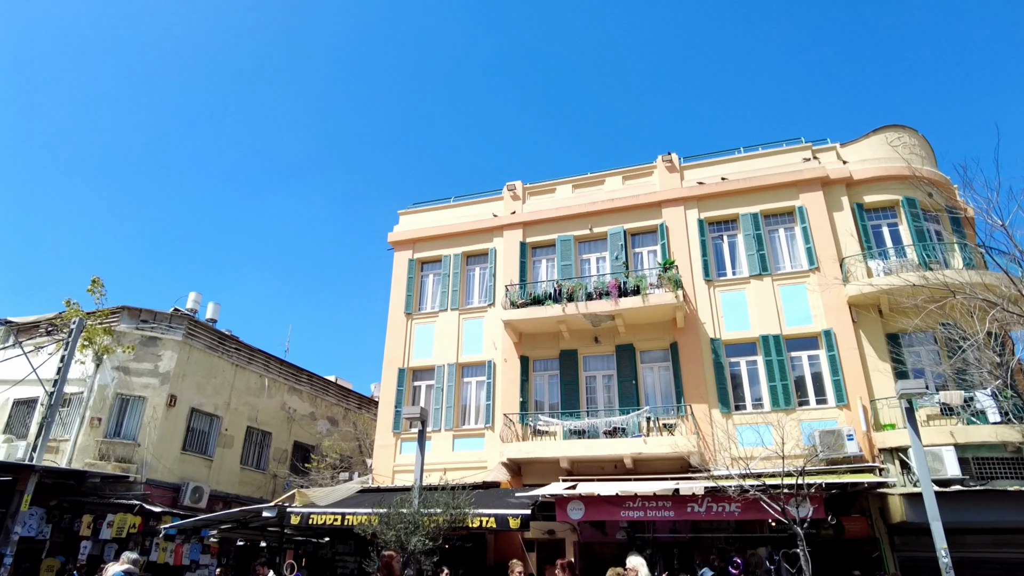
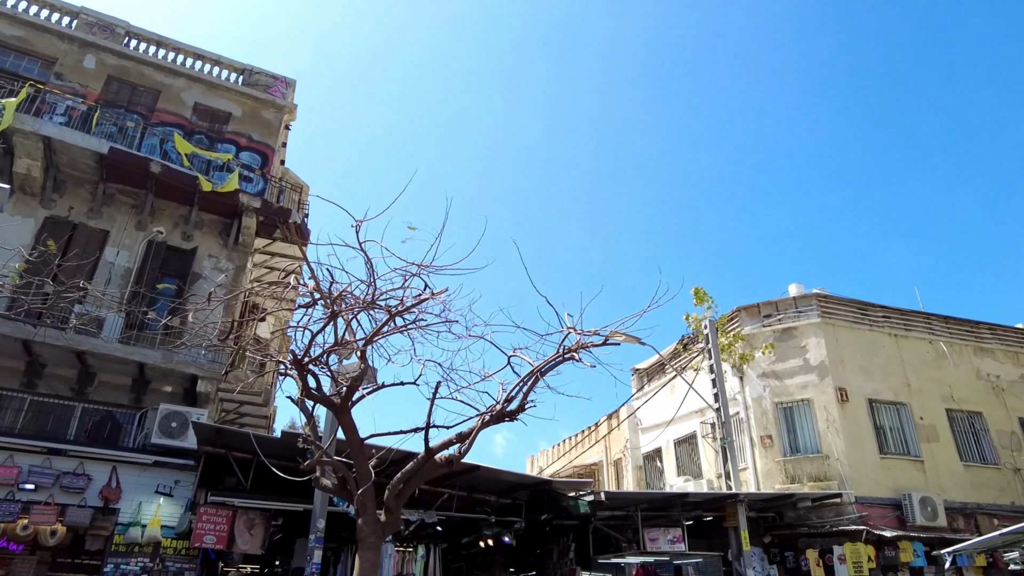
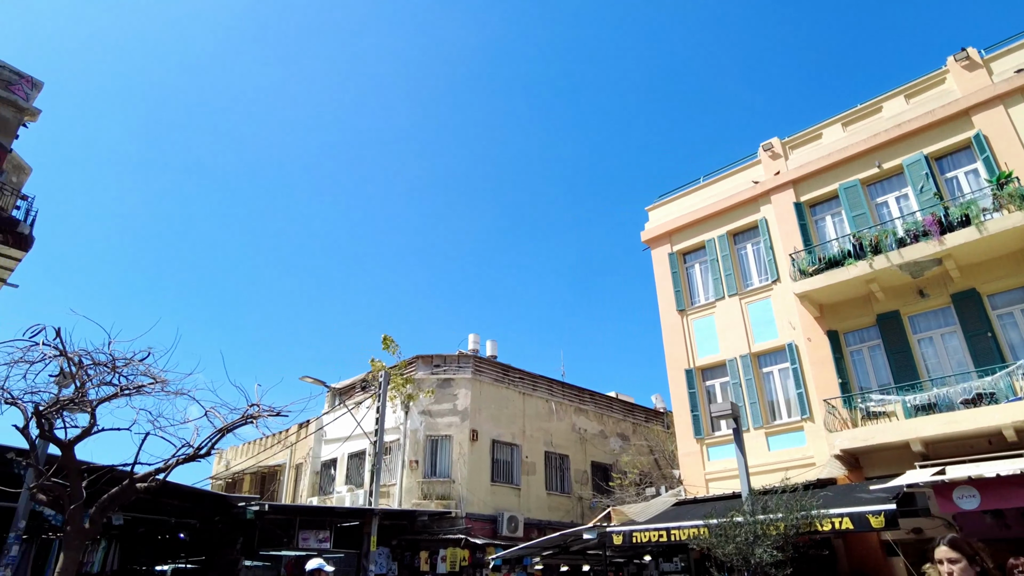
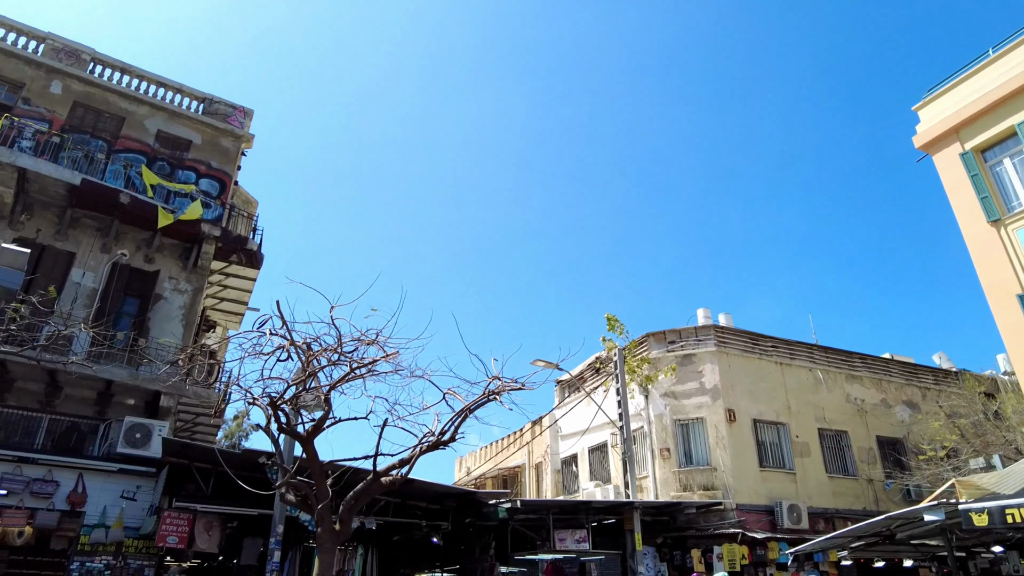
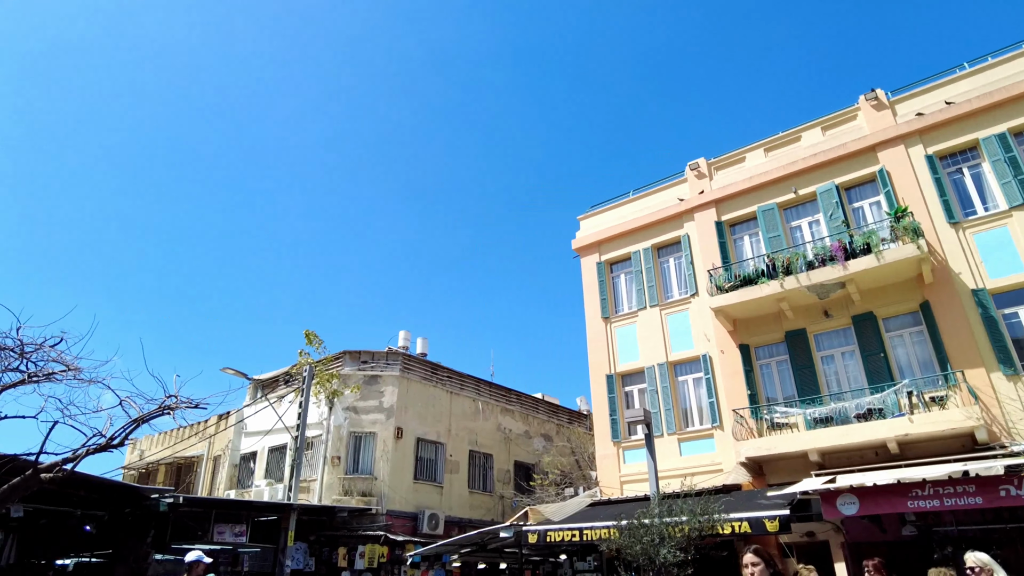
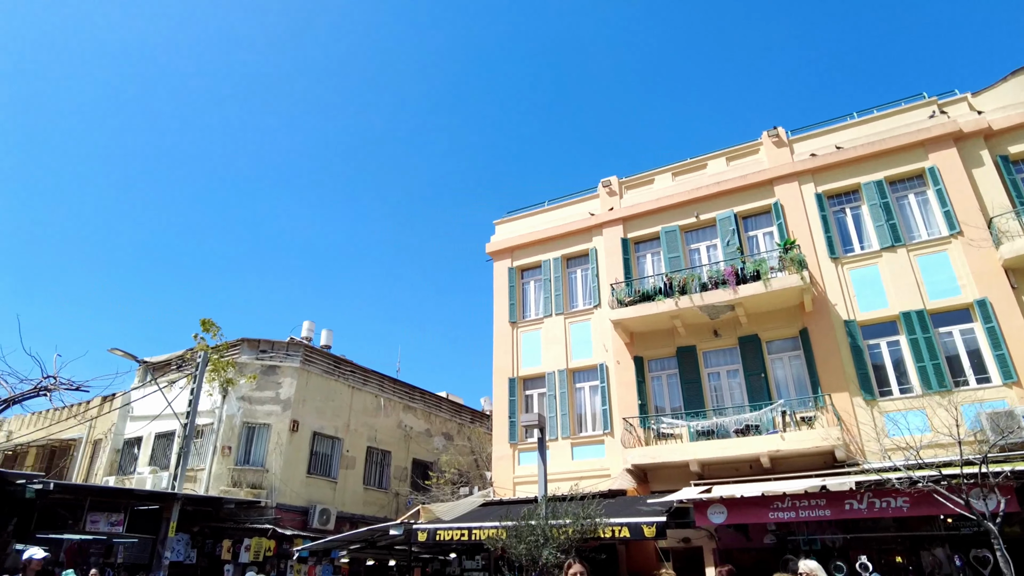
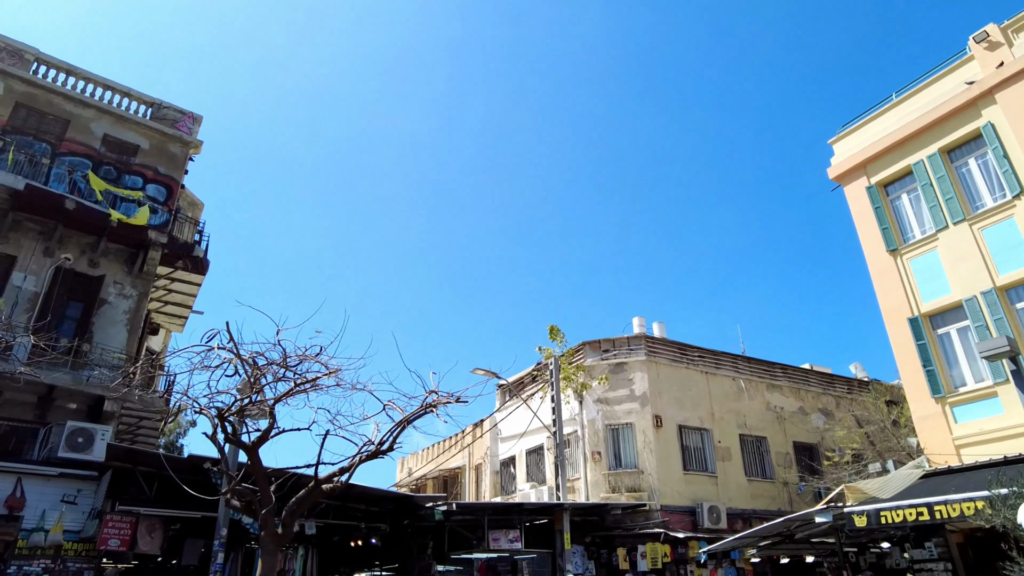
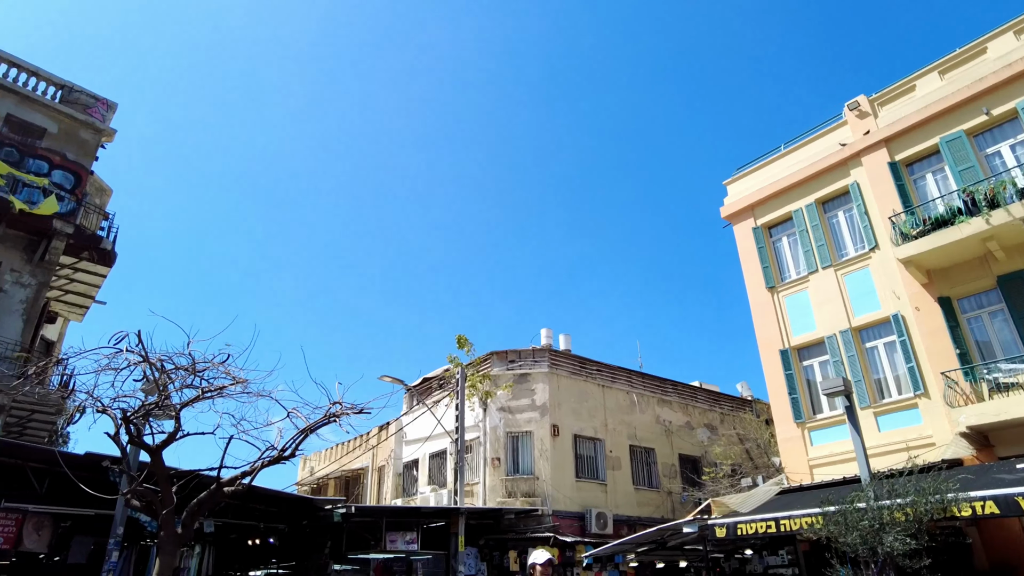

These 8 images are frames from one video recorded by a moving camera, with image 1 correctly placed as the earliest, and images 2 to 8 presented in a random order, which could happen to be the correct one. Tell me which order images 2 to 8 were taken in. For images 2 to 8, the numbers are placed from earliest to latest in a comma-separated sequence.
6, 5, 3, 8, 7, 4, 2
